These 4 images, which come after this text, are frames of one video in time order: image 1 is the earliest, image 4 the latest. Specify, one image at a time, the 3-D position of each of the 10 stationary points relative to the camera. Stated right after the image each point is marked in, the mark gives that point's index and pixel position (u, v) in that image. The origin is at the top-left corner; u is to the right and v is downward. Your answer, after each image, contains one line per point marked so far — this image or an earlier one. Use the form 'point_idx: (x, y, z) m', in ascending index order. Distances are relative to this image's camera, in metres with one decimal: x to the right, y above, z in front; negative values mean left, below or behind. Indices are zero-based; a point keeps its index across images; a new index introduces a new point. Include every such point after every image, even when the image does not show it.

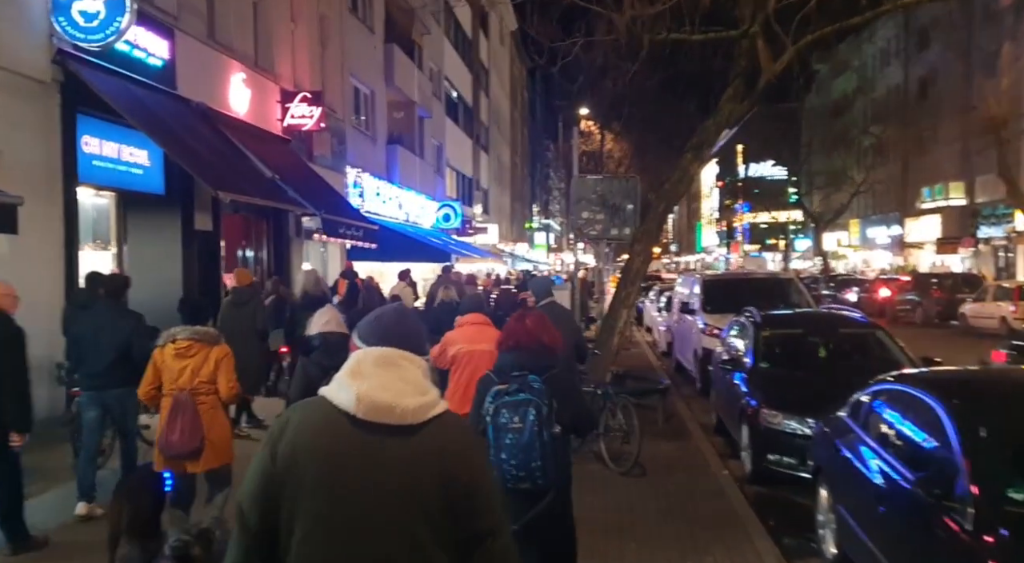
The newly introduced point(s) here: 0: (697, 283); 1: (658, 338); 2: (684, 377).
0: (+3.3, 0.0, +14.6) m
1: (+3.5, -1.4, +19.9) m
2: (+3.2, -1.8, +15.1) m
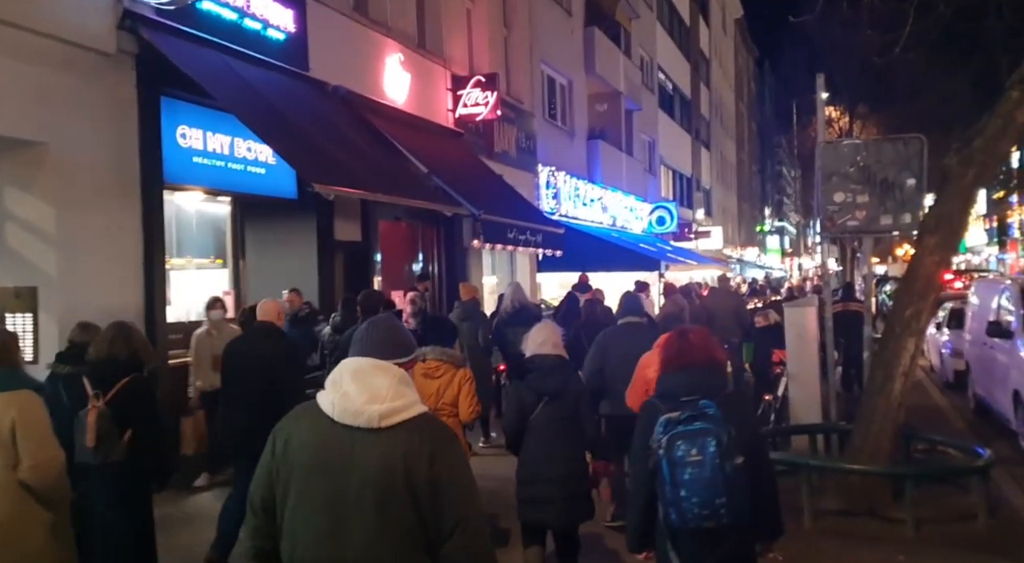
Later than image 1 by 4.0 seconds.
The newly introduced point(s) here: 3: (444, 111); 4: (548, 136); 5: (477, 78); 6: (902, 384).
0: (+6.2, -0.1, +10.2) m
1: (+7.9, -1.6, +15.1) m
2: (+6.3, -1.9, +10.6) m
3: (-1.2, +2.9, +13.9) m
4: (+0.9, +3.6, +19.8) m
5: (-0.6, +3.5, +13.8) m
6: (+3.3, -0.9, +6.9) m
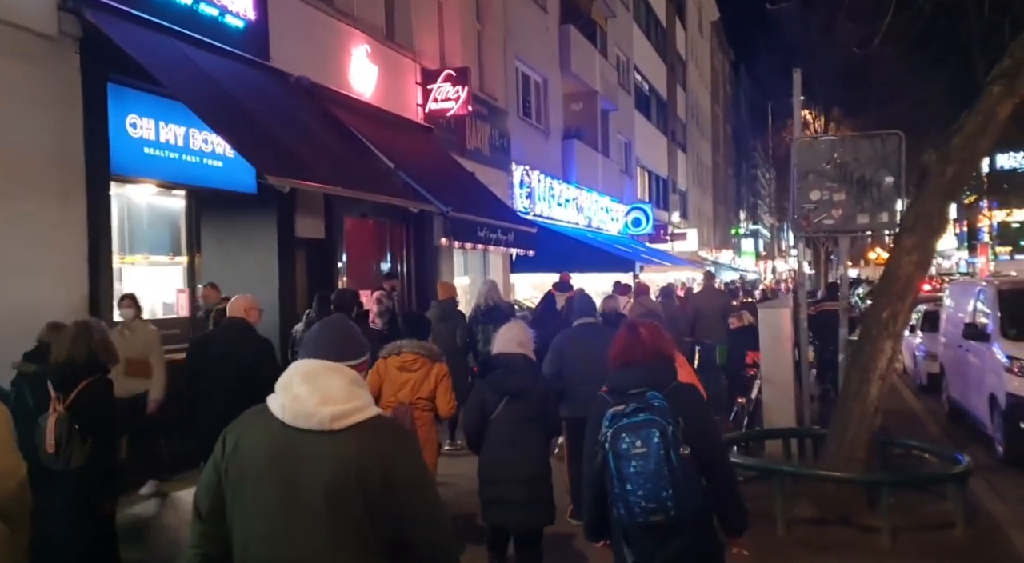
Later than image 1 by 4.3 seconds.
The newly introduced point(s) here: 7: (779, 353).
0: (+5.8, -0.2, +10.1) m
1: (+7.4, -1.6, +15.0) m
2: (+5.9, -1.9, +10.5) m
3: (-1.7, +2.9, +13.6) m
4: (+0.2, +3.6, +19.5) m
5: (-1.1, +3.5, +13.5) m
6: (+3.0, -0.9, +6.7) m
7: (+2.8, -0.8, +8.5) m
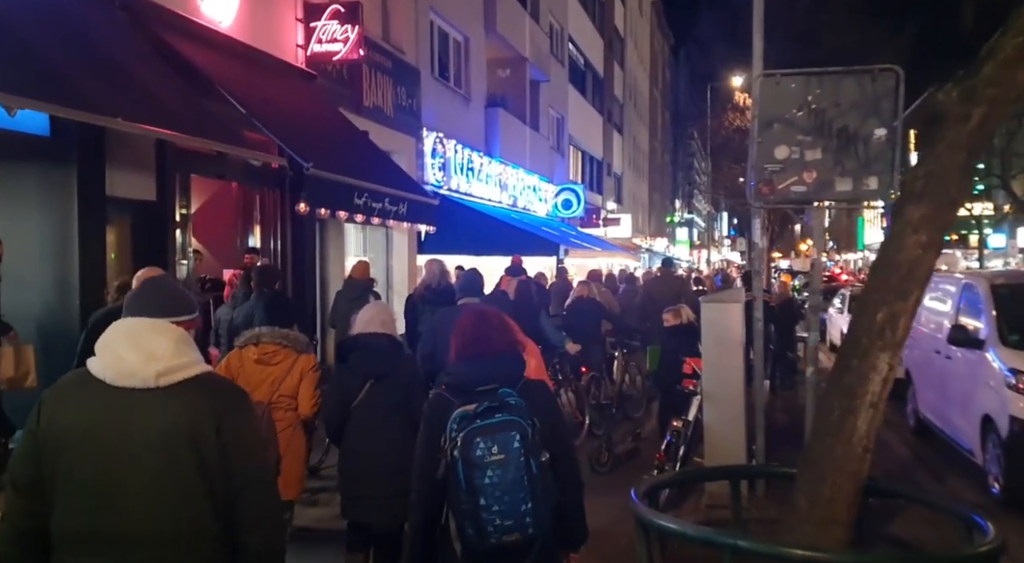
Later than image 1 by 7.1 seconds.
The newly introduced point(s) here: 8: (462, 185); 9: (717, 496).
0: (+4.6, -0.1, +8.3) m
1: (+5.8, -1.4, +13.4) m
2: (+4.6, -1.8, +8.8) m
3: (-3.0, +3.2, +11.1) m
4: (-1.6, +3.9, +17.2) m
5: (-2.4, +3.8, +11.1) m
6: (+2.1, -0.8, +4.7) m
7: (+1.7, -0.6, +6.6) m
8: (-1.1, +2.2, +18.0) m
9: (+1.5, -1.6, +6.1) m
